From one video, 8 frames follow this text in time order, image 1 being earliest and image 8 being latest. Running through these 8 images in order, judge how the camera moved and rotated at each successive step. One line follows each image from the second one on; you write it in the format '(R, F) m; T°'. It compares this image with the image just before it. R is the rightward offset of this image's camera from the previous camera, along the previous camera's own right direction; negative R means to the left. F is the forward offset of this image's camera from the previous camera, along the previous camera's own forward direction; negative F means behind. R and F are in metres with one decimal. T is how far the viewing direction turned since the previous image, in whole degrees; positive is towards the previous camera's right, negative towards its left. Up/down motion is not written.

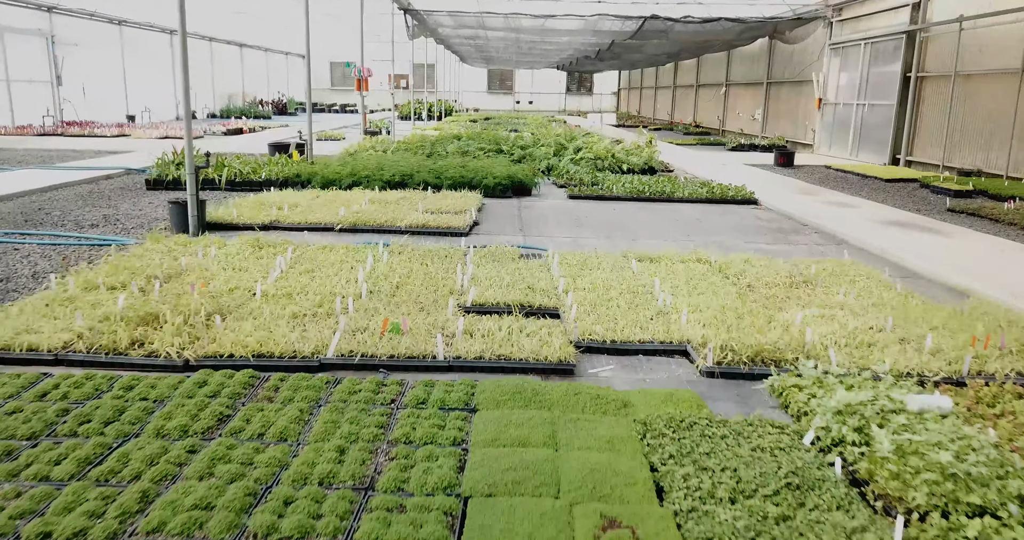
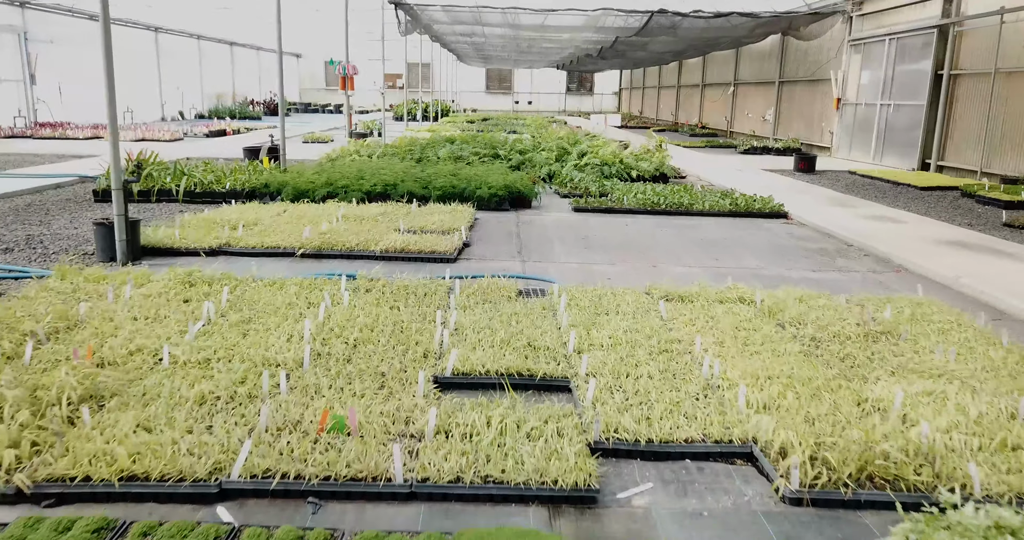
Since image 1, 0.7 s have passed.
(0.0, +1.3) m; 0°
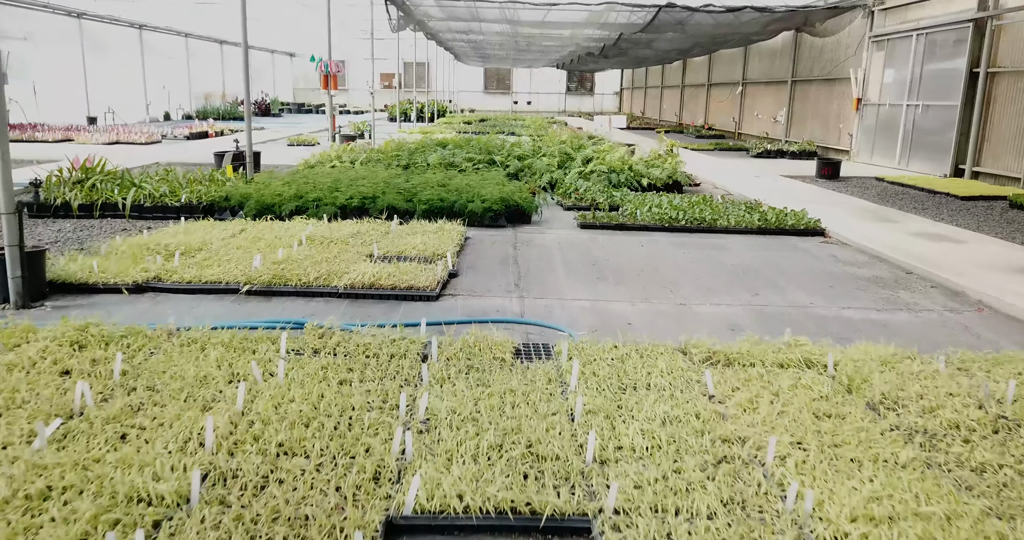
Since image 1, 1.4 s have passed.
(0.0, +1.3) m; 0°
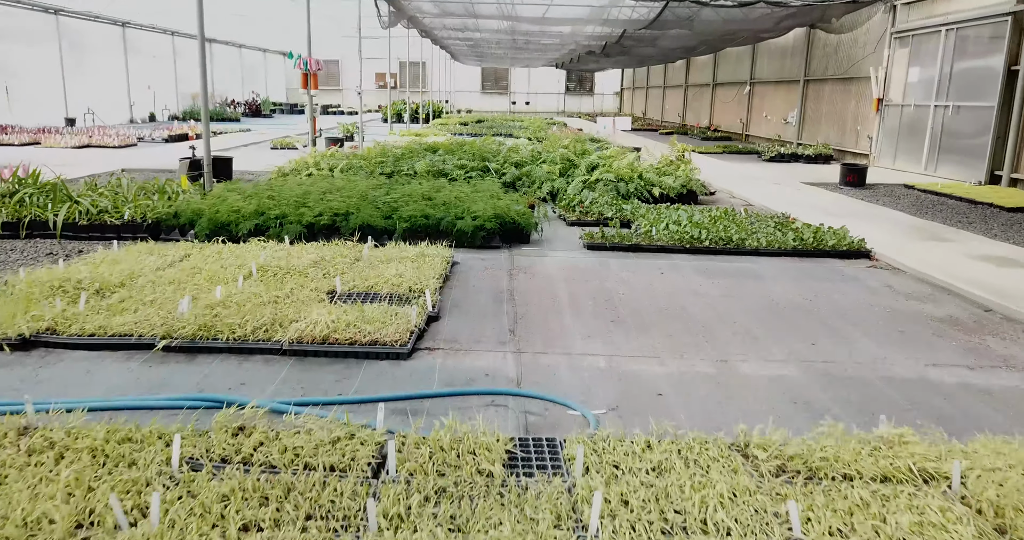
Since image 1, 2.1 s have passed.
(0.0, +1.2) m; 0°
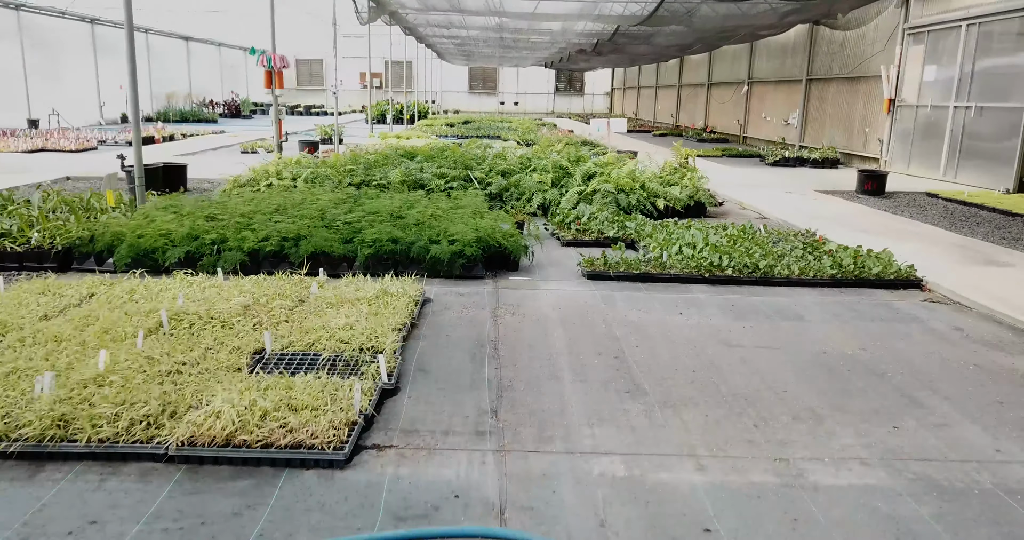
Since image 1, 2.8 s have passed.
(0.0, +1.2) m; +1°
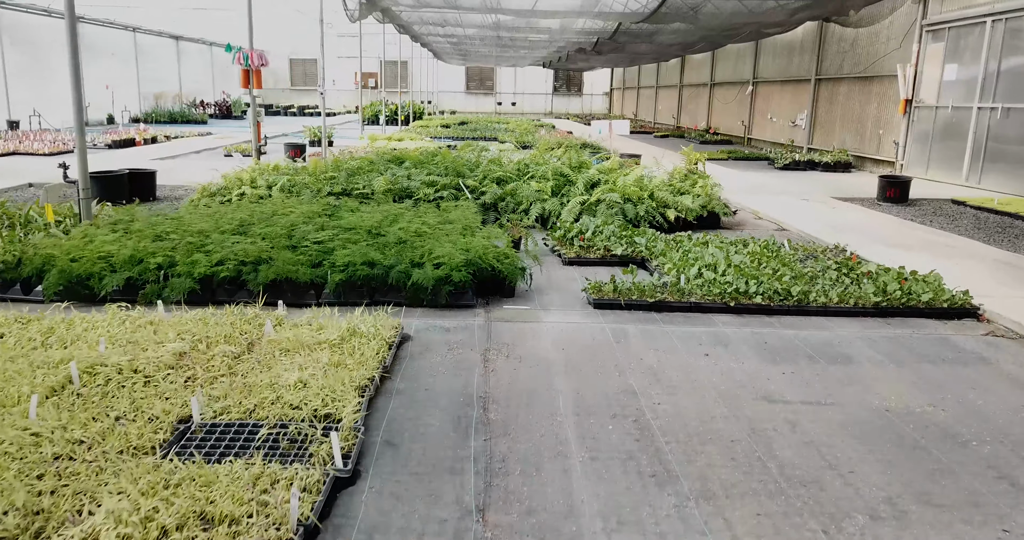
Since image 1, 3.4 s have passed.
(0.0, +0.8) m; 0°
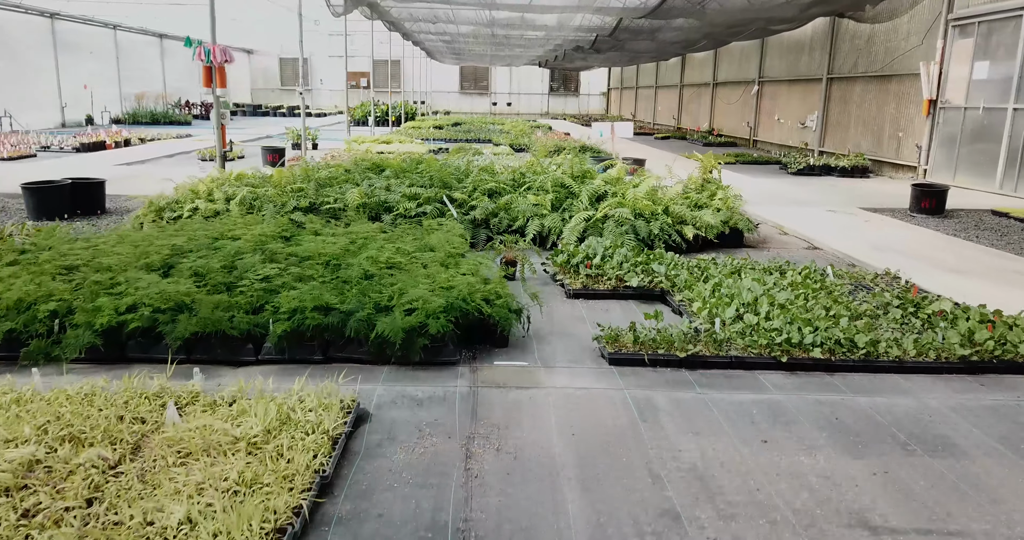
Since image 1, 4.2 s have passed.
(0.0, +1.1) m; 0°
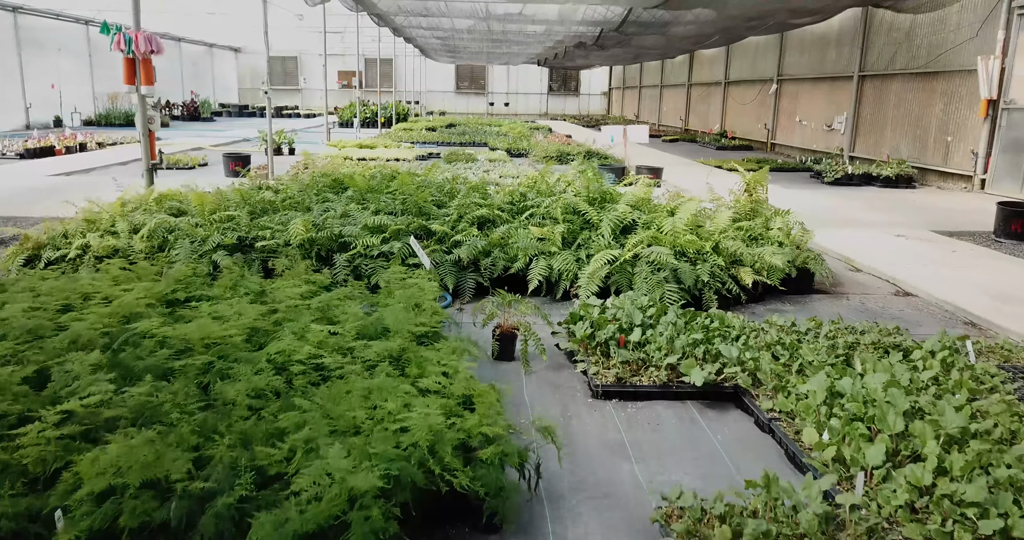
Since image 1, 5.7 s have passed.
(0.0, +1.9) m; 0°
